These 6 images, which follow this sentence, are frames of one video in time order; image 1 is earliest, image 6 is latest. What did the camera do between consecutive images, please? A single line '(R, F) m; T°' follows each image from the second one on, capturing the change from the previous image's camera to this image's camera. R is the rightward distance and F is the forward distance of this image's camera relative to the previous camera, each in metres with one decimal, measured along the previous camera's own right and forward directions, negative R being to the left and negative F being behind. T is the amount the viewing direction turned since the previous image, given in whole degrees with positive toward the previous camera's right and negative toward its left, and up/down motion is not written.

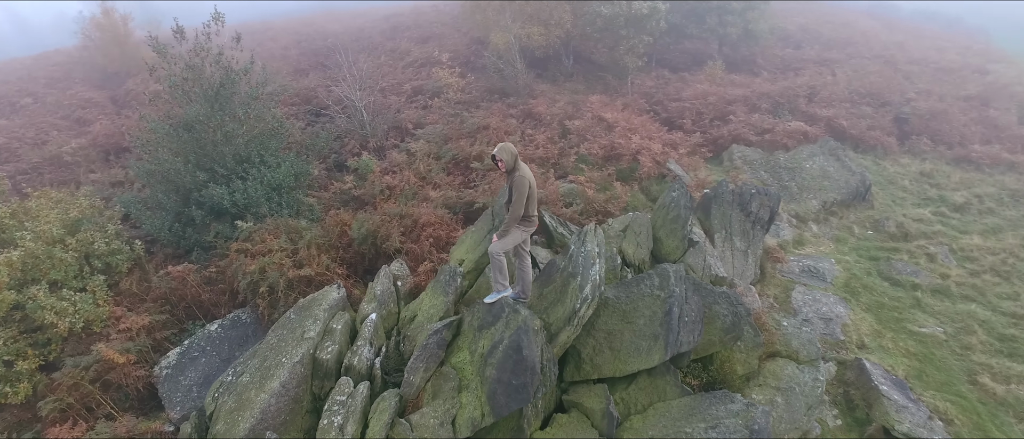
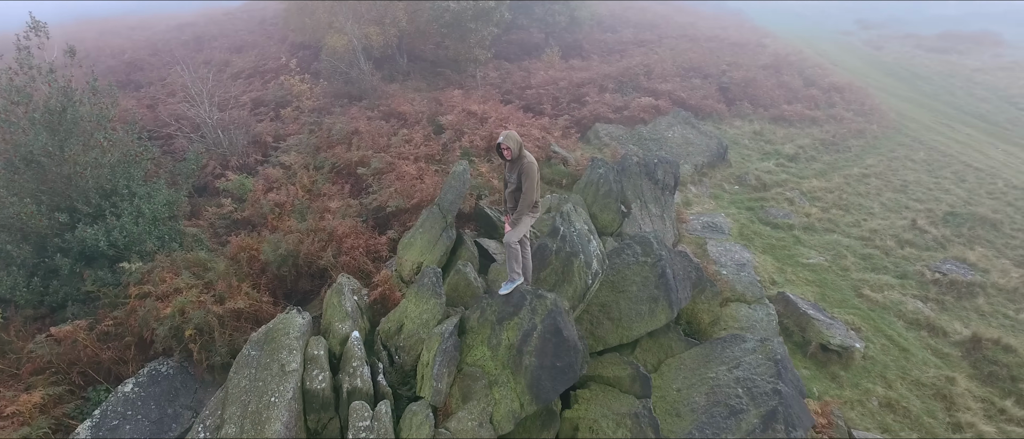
(-2.0, +0.3) m; +17°
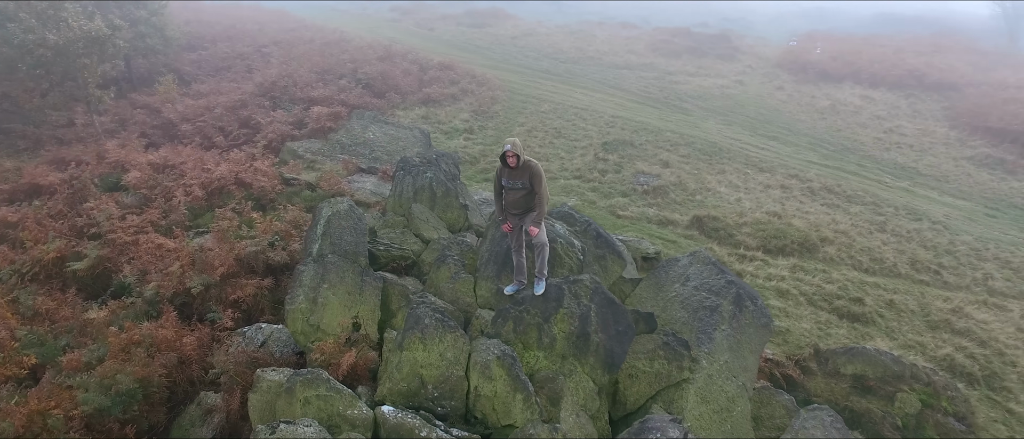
(-4.3, +1.4) m; +39°
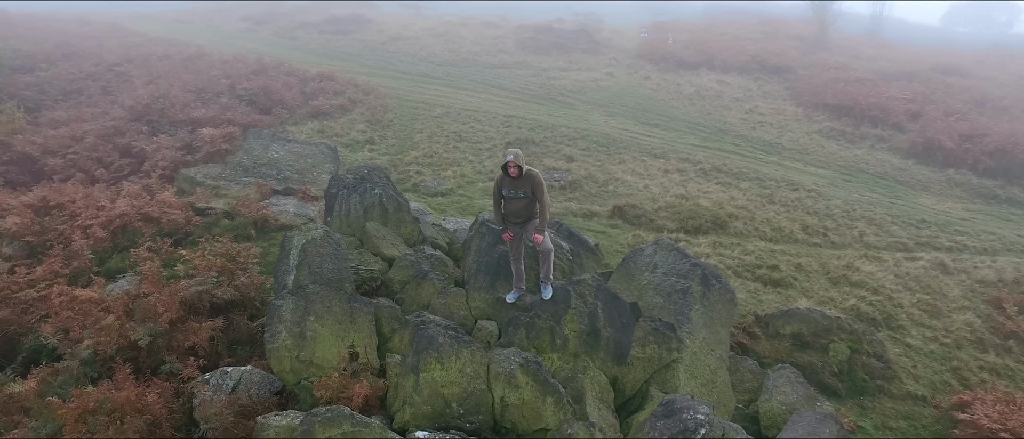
(-1.5, +0.1) m; +13°
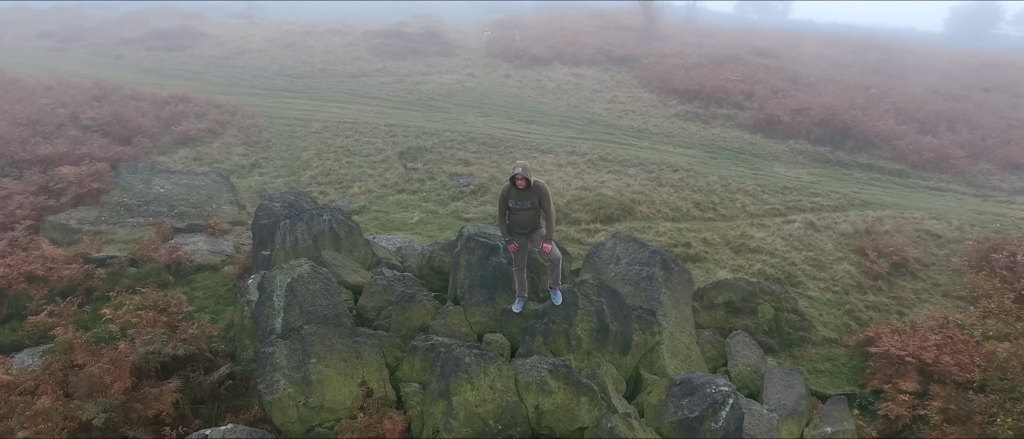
(-1.8, +0.1) m; +14°
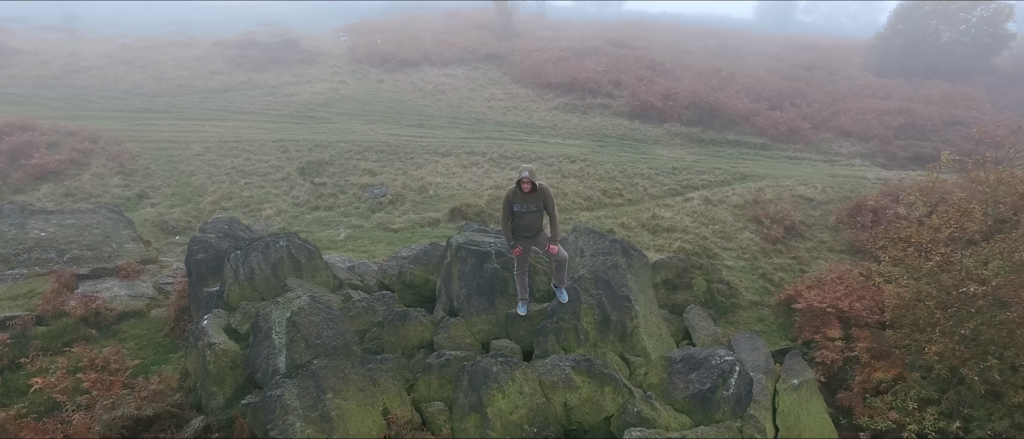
(-1.6, +0.2) m; +13°
